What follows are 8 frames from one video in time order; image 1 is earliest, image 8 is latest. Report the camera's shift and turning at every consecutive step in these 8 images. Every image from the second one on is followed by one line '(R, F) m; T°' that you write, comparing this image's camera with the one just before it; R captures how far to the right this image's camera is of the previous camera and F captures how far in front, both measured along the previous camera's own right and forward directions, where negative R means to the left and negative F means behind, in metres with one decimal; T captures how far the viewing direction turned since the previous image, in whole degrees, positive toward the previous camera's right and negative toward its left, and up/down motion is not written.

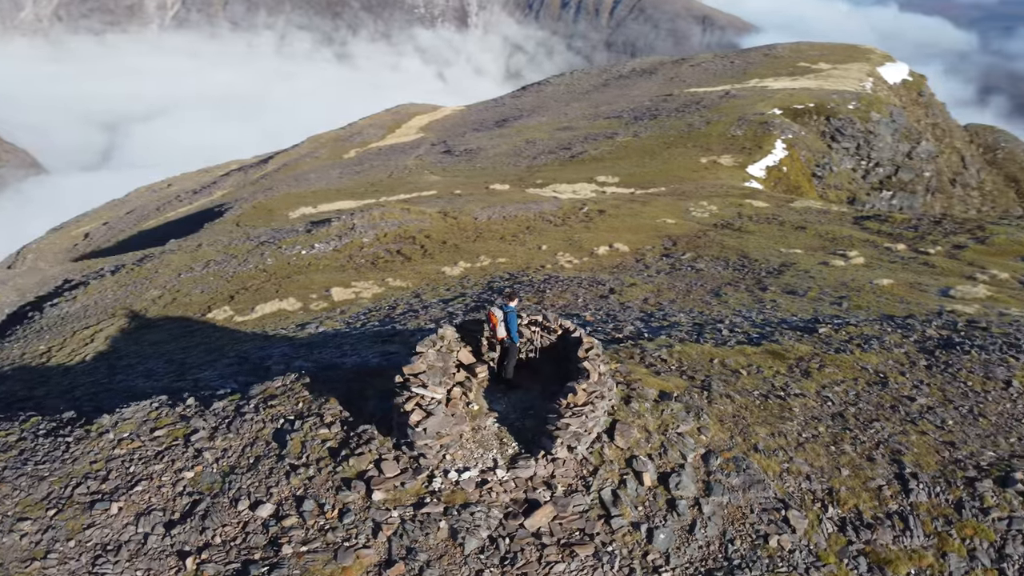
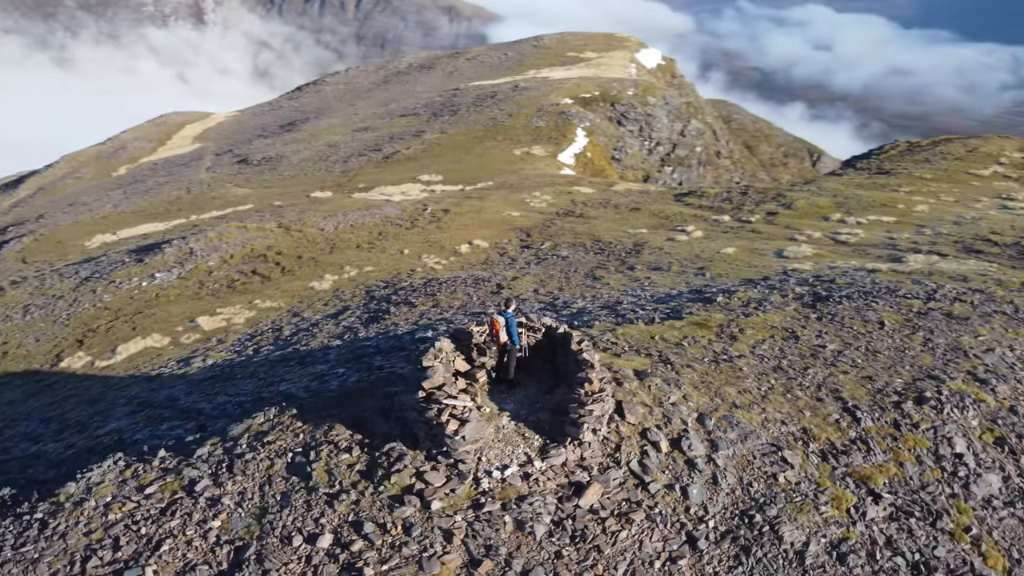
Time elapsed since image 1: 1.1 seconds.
(-5.0, -0.8) m; +15°
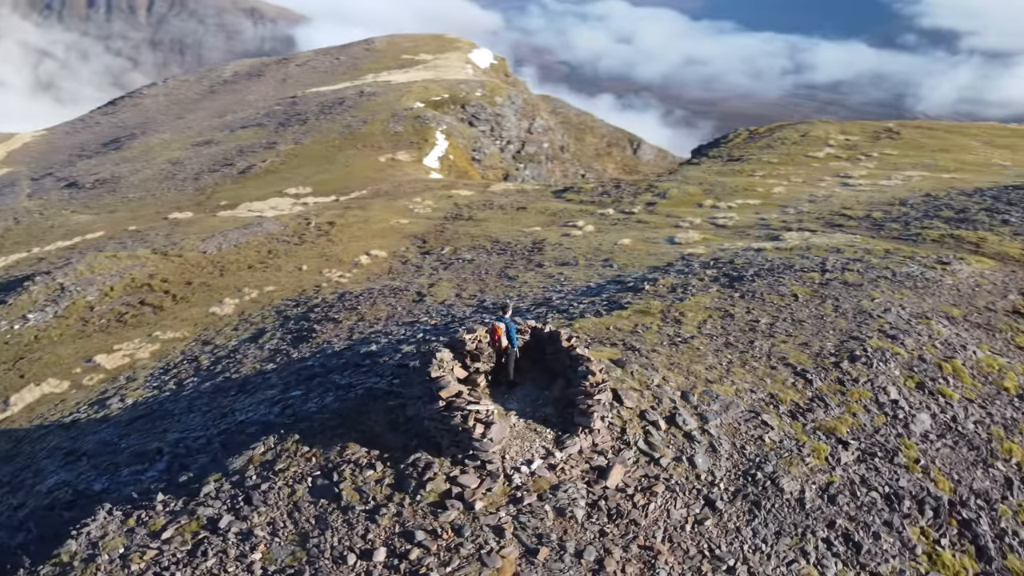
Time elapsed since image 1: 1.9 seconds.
(-4.0, -0.8) m; +12°
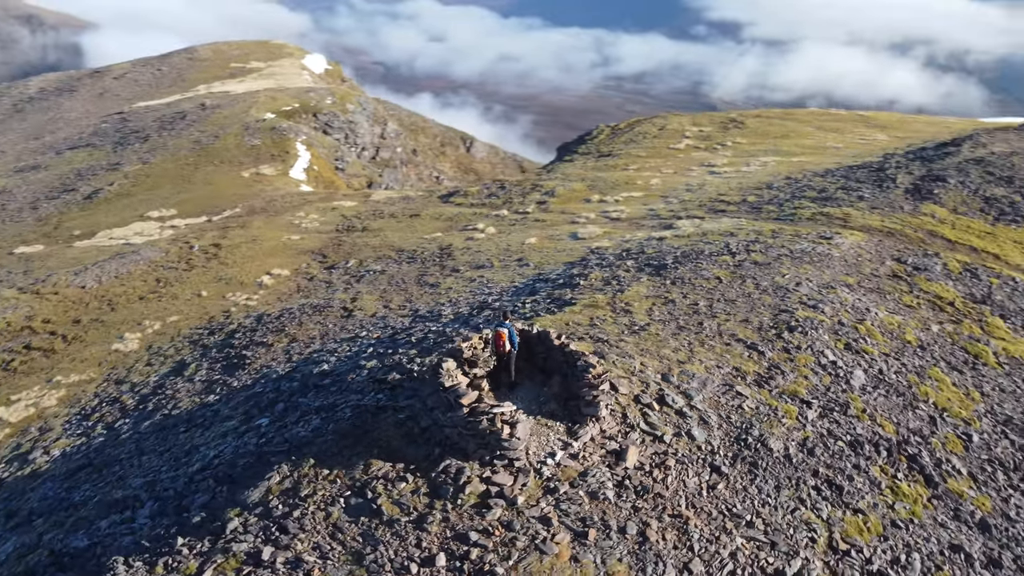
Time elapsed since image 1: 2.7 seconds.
(-4.3, -0.8) m; +12°
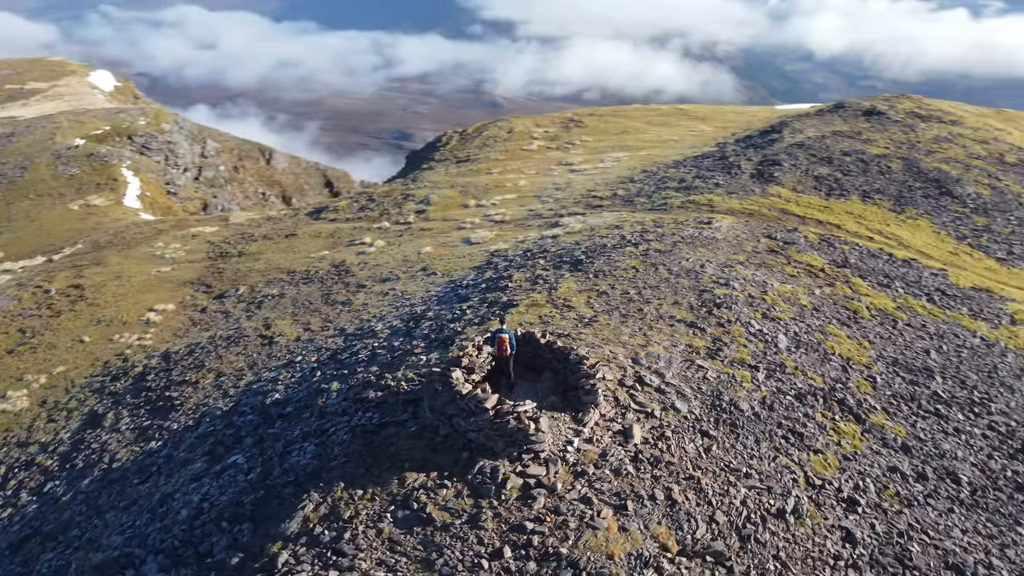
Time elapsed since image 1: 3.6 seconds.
(-5.3, -1.0) m; +14°
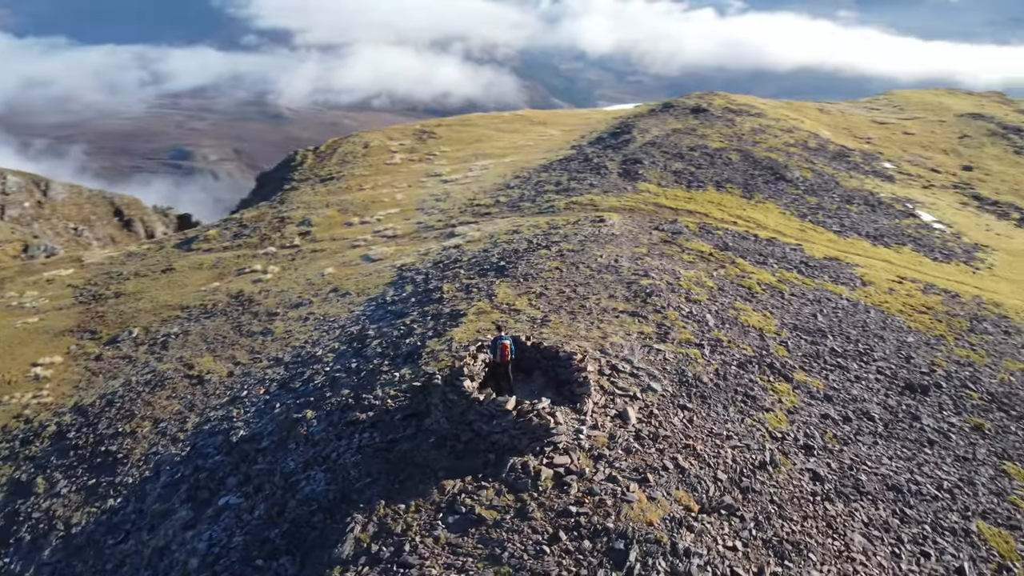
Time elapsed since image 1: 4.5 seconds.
(-5.7, -1.1) m; +14°
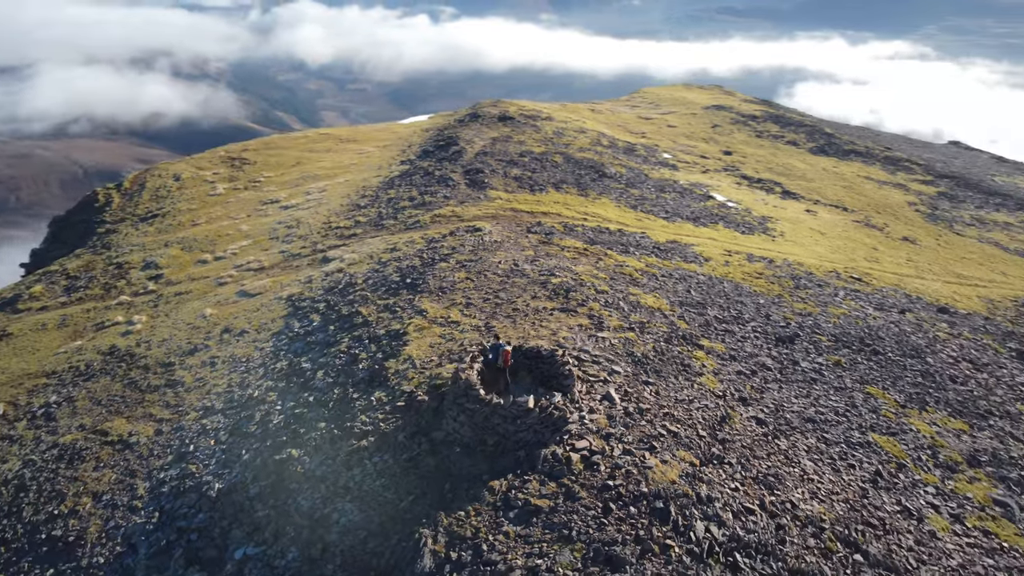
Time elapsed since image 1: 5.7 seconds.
(-7.8, -1.0) m; +18°
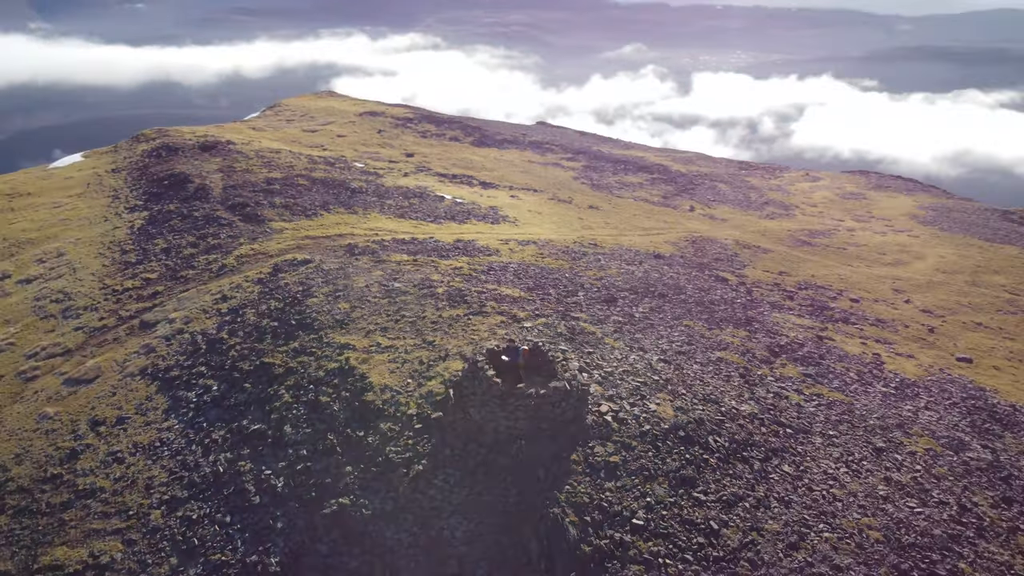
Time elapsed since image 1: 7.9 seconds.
(-15.1, -0.1) m; +29°
